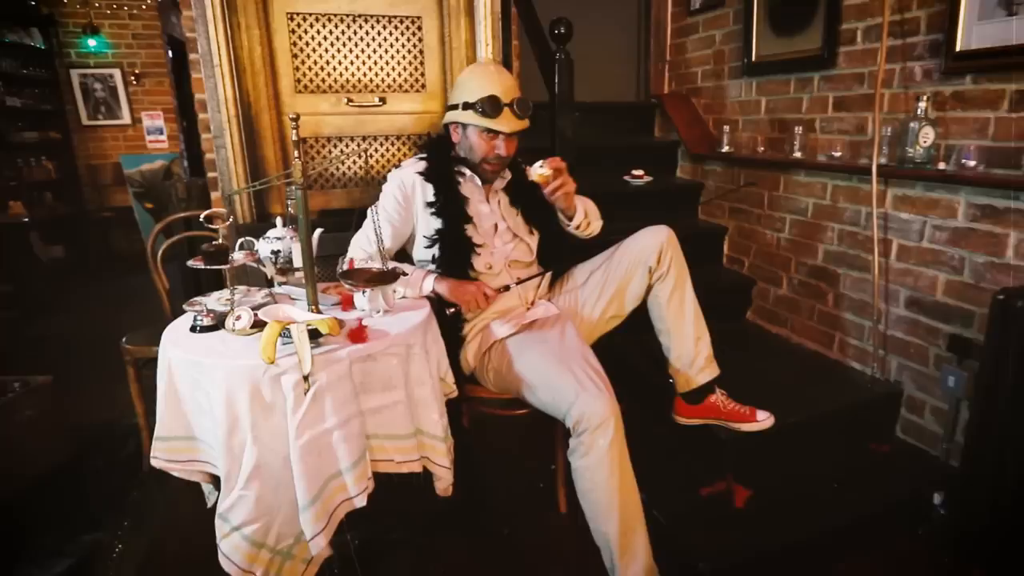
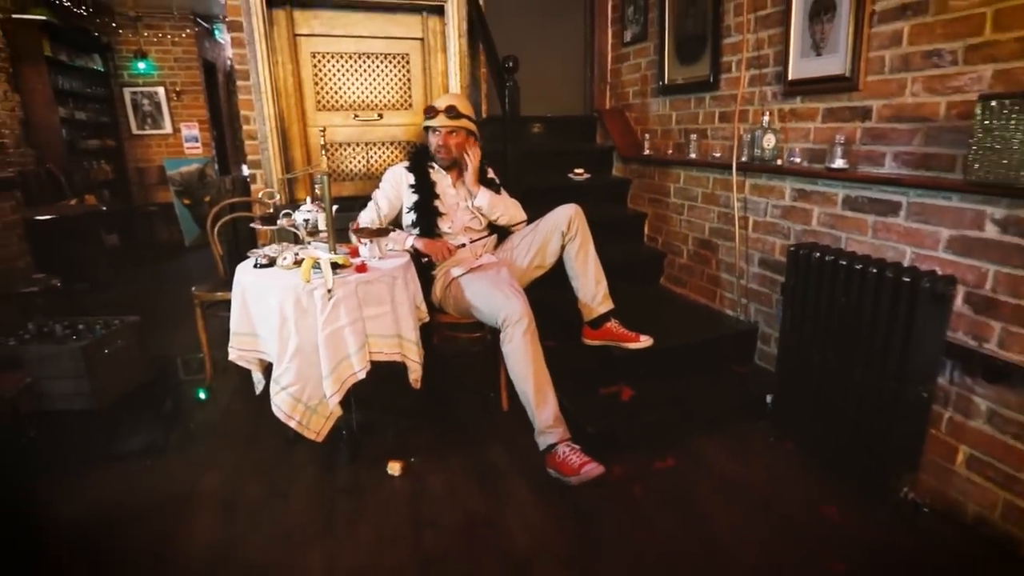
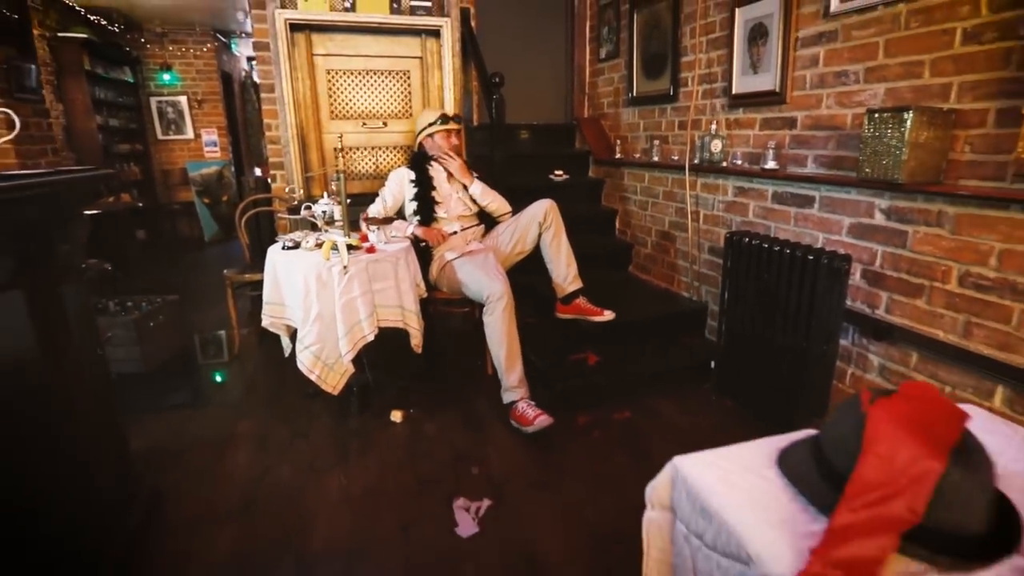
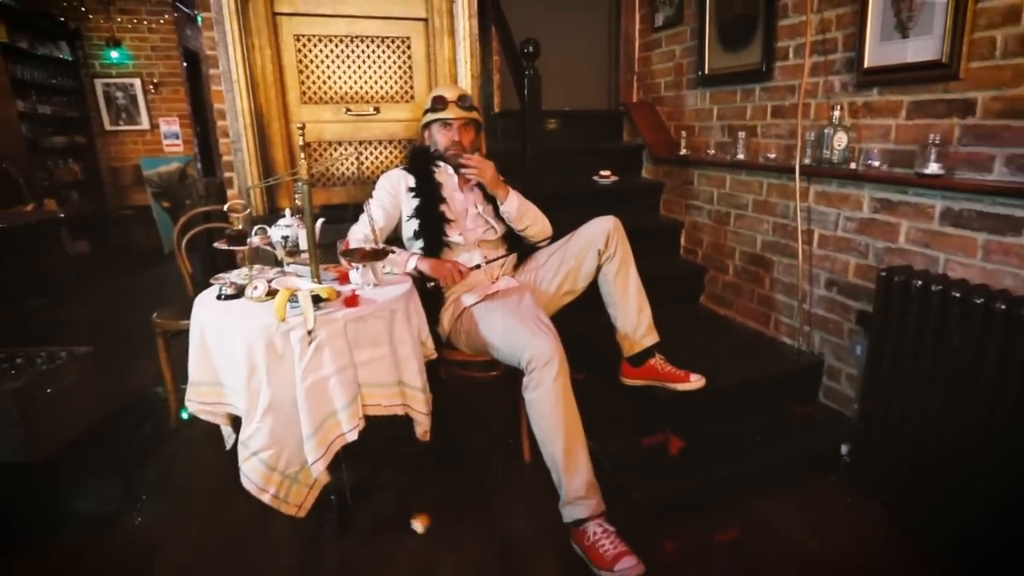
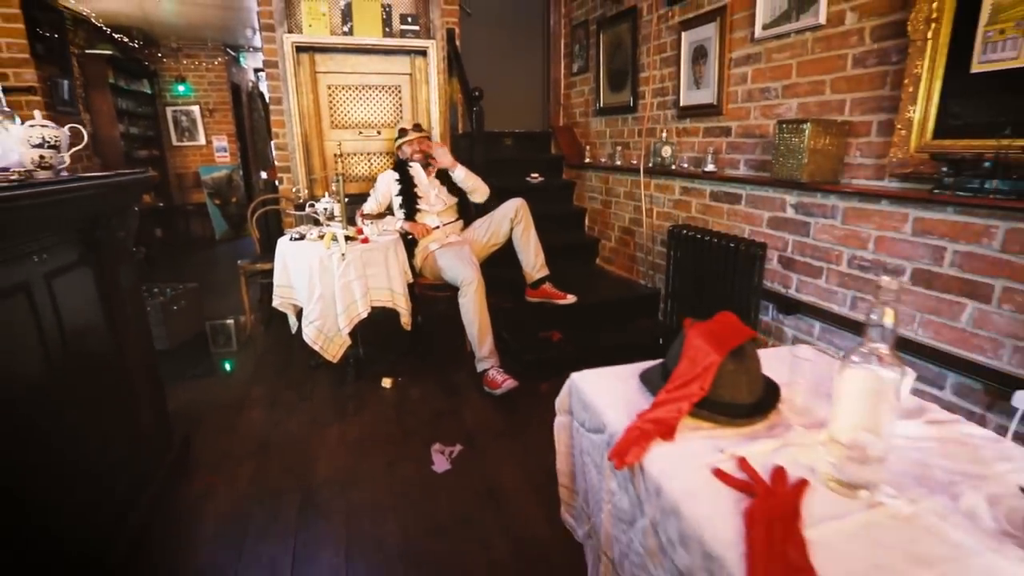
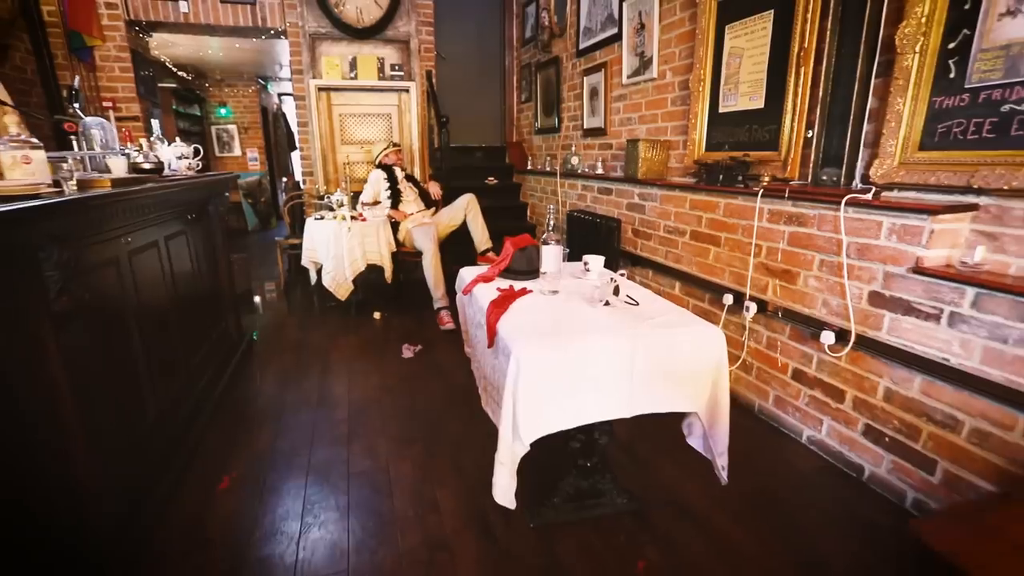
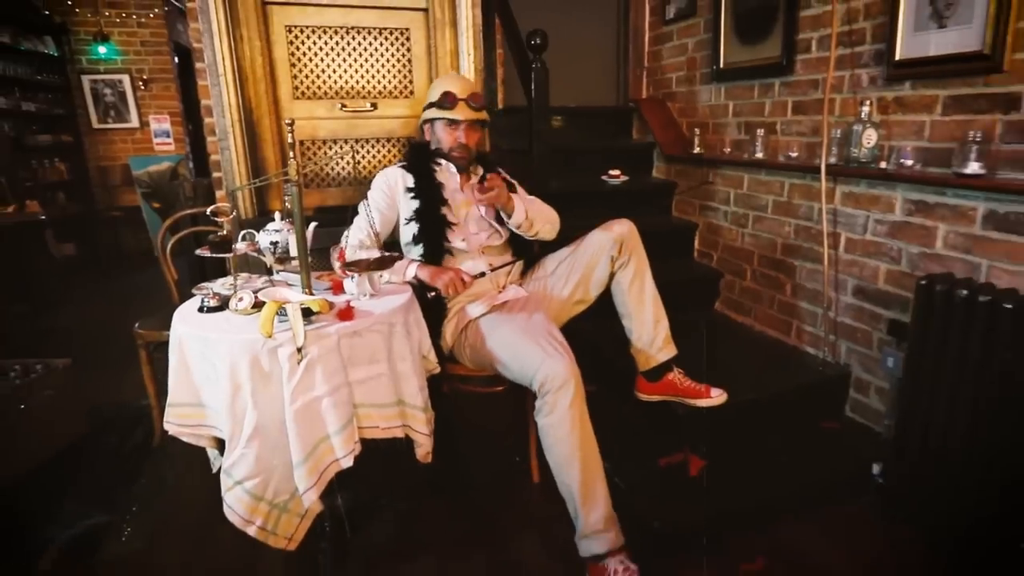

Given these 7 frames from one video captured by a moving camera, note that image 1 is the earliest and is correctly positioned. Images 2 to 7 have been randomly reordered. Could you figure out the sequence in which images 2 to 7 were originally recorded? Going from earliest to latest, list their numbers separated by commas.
7, 4, 2, 3, 5, 6
